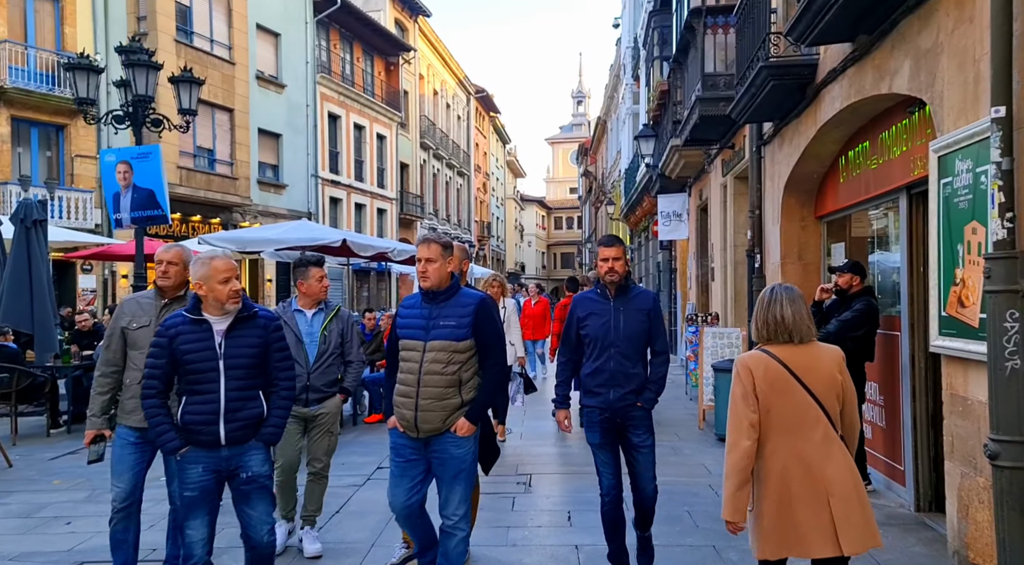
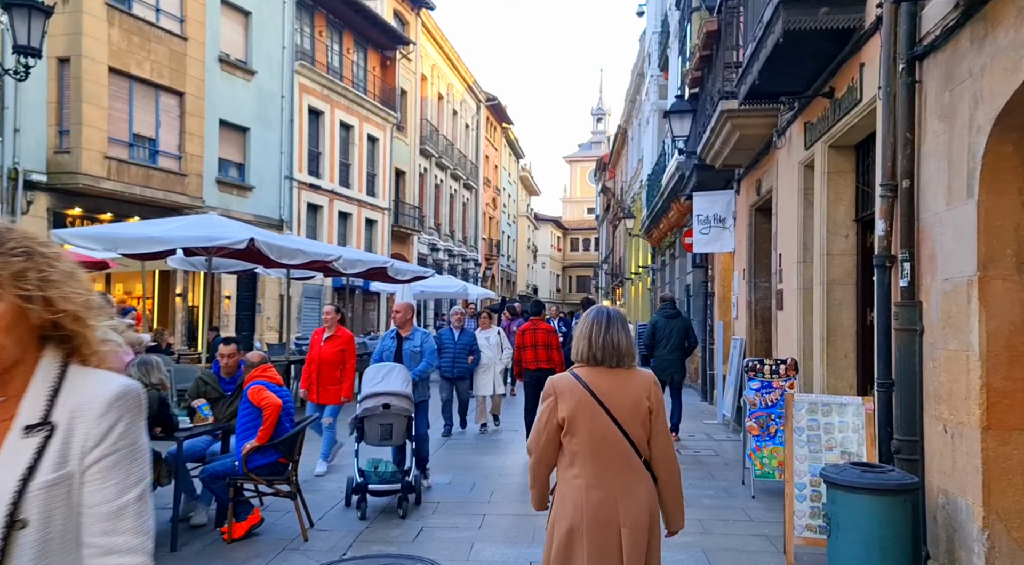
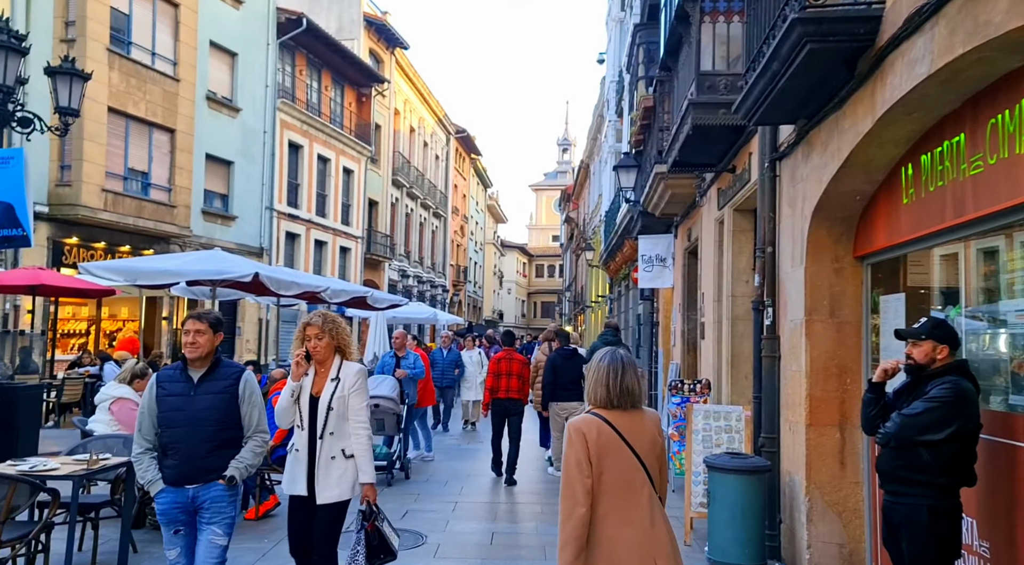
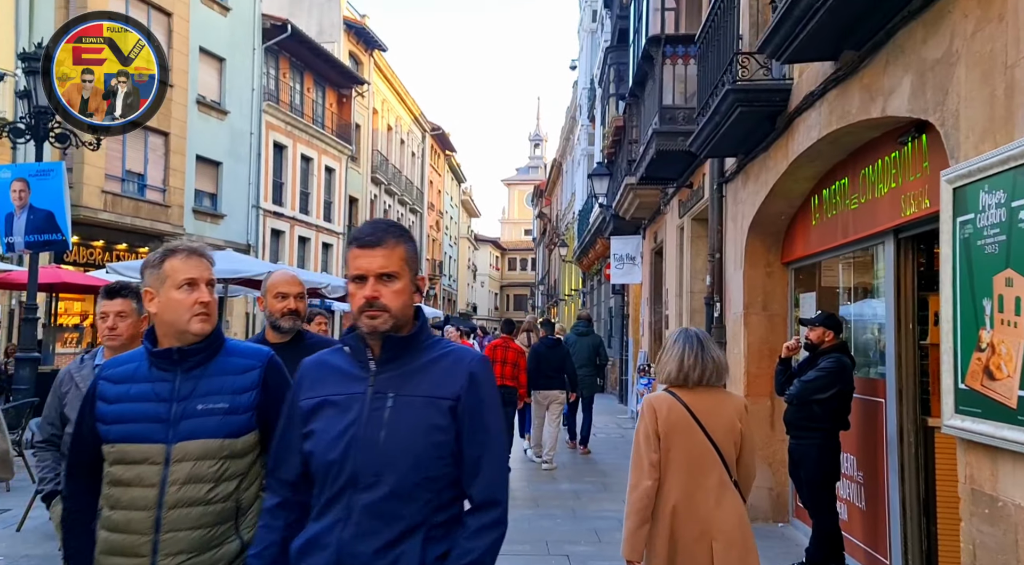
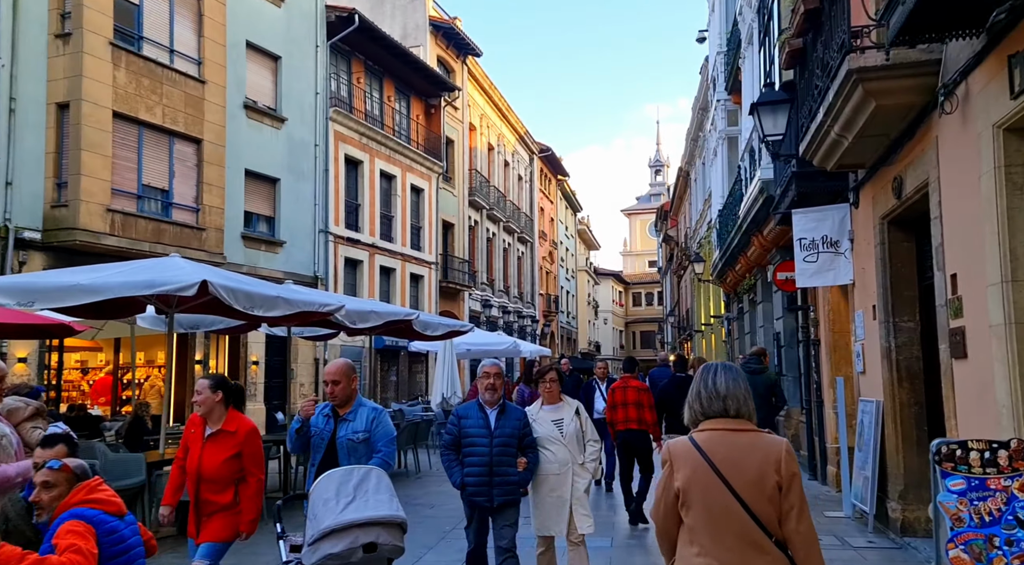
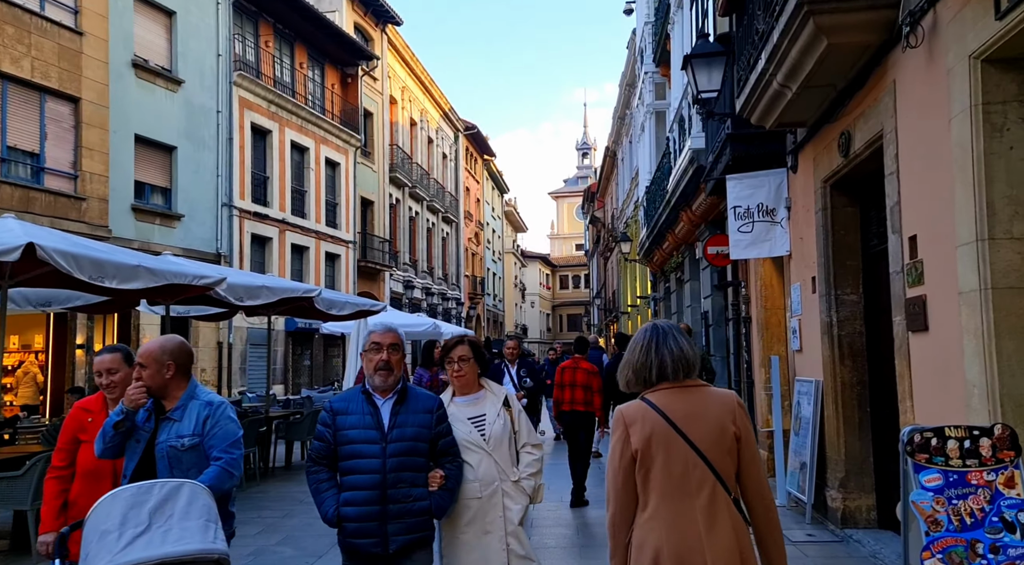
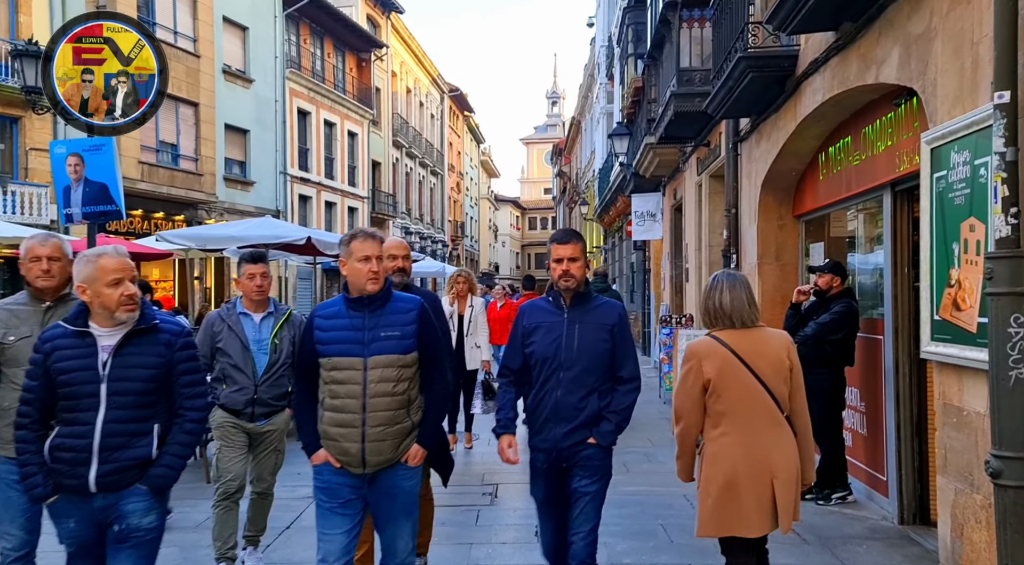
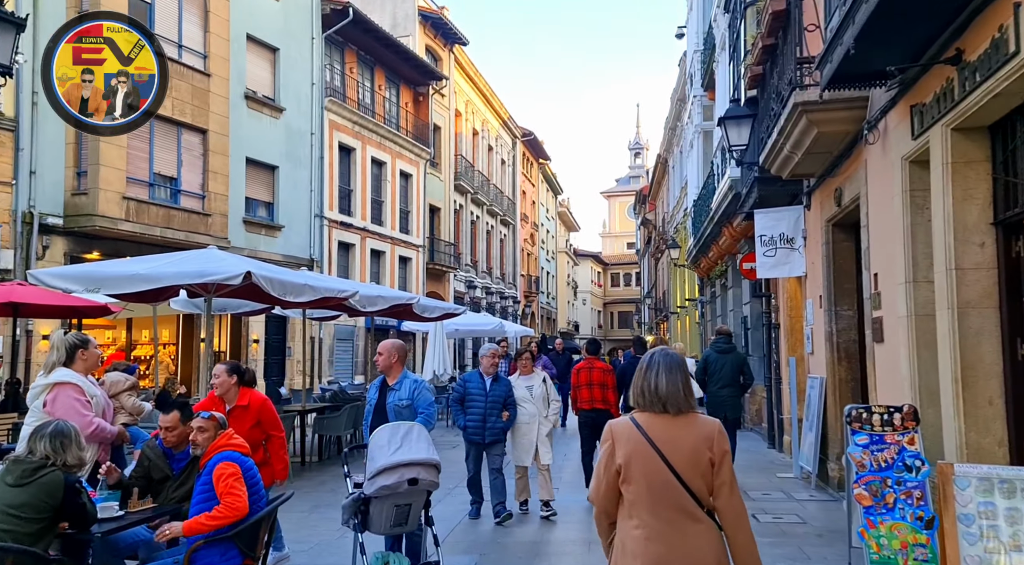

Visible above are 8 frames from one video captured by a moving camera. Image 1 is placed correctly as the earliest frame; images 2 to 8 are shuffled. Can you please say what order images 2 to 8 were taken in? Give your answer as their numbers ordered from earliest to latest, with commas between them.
7, 4, 3, 2, 8, 5, 6
